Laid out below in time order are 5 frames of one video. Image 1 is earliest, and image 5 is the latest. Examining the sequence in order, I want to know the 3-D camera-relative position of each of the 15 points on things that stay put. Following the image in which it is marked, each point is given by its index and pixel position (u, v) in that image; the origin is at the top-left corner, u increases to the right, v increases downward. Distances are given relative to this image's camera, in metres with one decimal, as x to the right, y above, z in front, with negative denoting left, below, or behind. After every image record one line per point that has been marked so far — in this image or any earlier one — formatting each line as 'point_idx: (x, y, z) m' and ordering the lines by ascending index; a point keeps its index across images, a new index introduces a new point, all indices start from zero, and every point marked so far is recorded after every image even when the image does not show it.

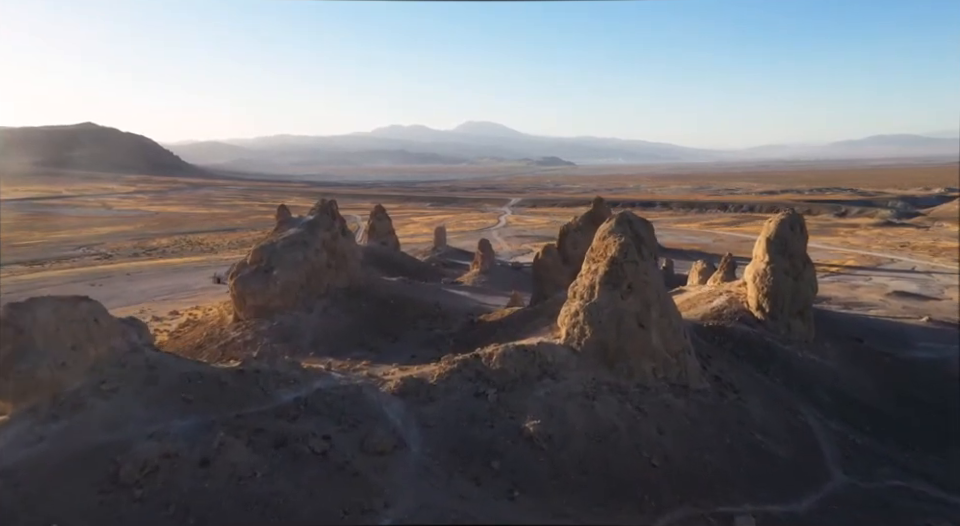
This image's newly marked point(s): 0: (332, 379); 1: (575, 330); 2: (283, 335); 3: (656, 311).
0: (-3.9, -3.1, +16.0) m
1: (+2.5, -1.8, +15.8) m
2: (-6.4, -2.4, +19.9) m
3: (+4.5, -1.2, +15.6) m
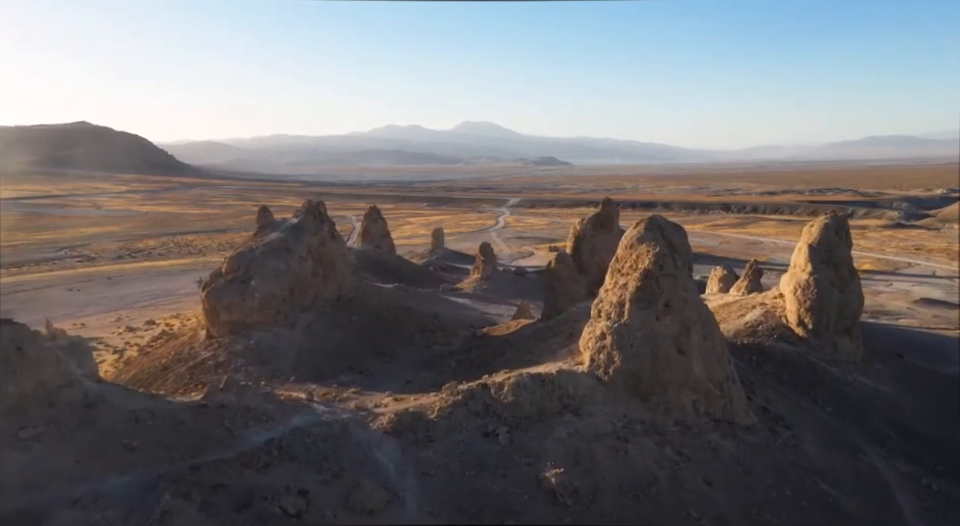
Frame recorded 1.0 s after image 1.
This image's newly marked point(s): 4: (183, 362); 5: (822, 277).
0: (-3.7, -3.4, +13.5) m
1: (+2.7, -2.1, +13.3) m
2: (-6.3, -2.7, +17.4) m
3: (+4.7, -1.6, +13.2) m
4: (-8.8, -2.9, +17.9) m
5: (+10.3, -0.4, +18.2) m
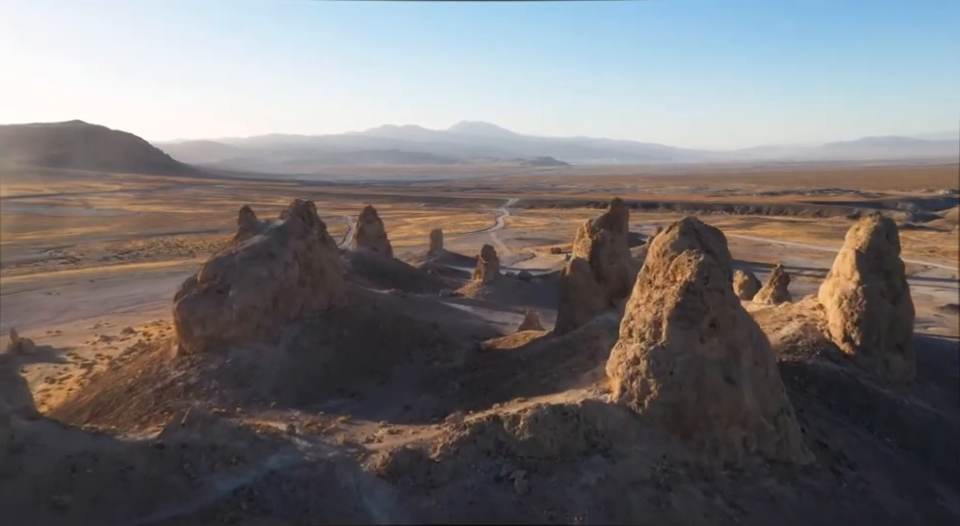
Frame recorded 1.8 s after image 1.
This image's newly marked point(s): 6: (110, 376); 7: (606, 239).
0: (-3.5, -3.6, +11.4) m
1: (+2.9, -2.3, +11.3) m
2: (-6.1, -2.9, +15.3) m
3: (+4.9, -1.8, +11.1) m
4: (-8.6, -3.1, +15.8) m
5: (+10.4, -0.6, +16.1) m
6: (-11.6, -3.5, +19.1) m
7: (+3.8, +0.7, +18.3) m
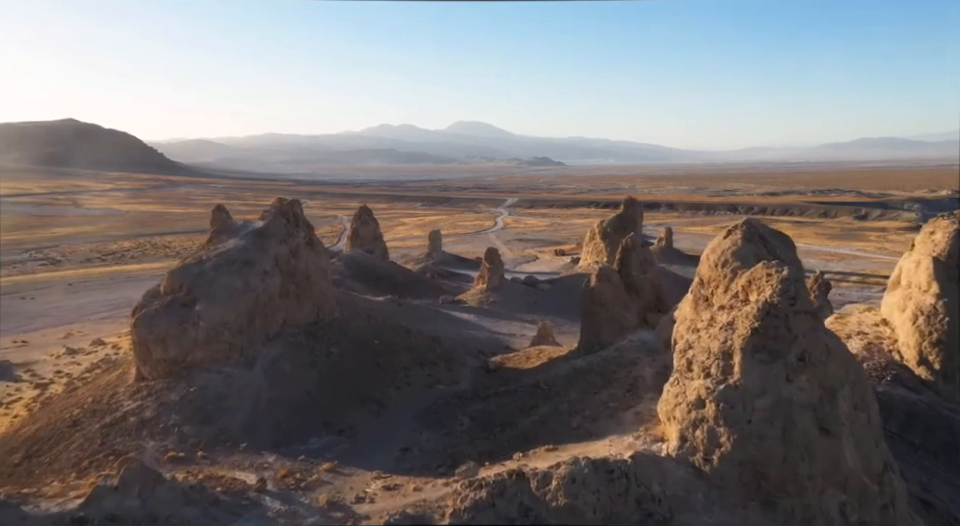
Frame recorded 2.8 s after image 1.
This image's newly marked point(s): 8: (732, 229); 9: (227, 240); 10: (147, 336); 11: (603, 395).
0: (-3.2, -3.8, +8.9) m
1: (+3.2, -2.5, +8.8) m
2: (-5.8, -3.1, +12.8) m
3: (+5.2, -2.0, +8.7) m
4: (-8.3, -3.3, +13.3) m
5: (+10.7, -0.9, +13.7) m
6: (-11.4, -3.7, +16.5) m
7: (+4.1, +0.5, +15.8) m
8: (+4.5, +0.6, +11.0) m
9: (-7.0, +0.6, +16.7) m
10: (-7.6, -1.6, +13.9) m
11: (+2.4, -2.5, +11.7) m
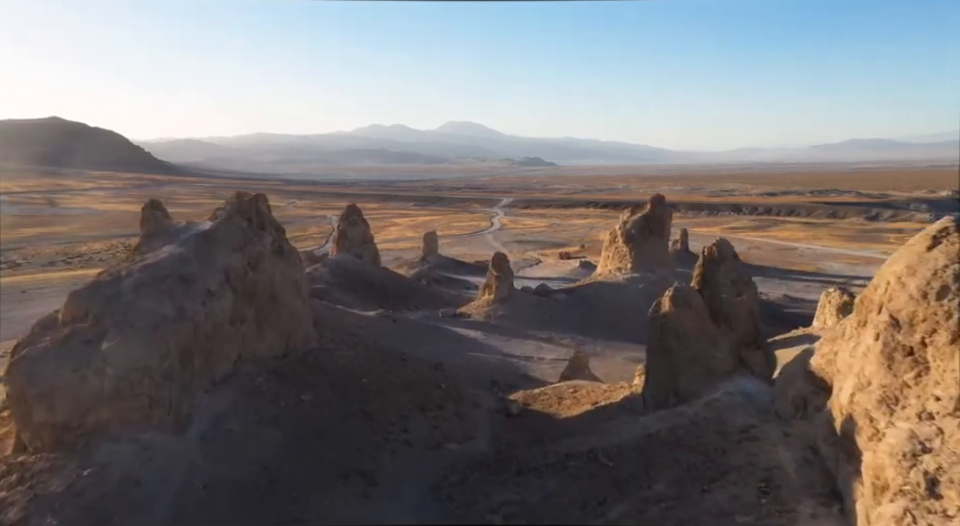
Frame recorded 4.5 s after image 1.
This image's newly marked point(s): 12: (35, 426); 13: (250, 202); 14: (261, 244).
0: (-2.6, -4.1, +4.5) m
1: (+3.8, -2.8, +4.5) m
2: (-5.3, -3.4, +8.4) m
3: (+5.8, -2.3, +4.5) m
4: (-7.8, -3.6, +8.9) m
5: (+11.2, -1.2, +9.6) m
6: (-10.9, -4.0, +12.1) m
7: (+4.6, +0.2, +11.6) m
8: (+5.1, +0.3, +6.8) m
9: (-6.5, +0.3, +12.3) m
10: (-7.1, -2.0, +9.5) m
11: (+2.9, -2.8, +7.4) m
12: (-7.0, -2.5, +9.6) m
13: (-5.6, +1.5, +14.8) m
14: (-4.8, +0.4, +13.3) m
